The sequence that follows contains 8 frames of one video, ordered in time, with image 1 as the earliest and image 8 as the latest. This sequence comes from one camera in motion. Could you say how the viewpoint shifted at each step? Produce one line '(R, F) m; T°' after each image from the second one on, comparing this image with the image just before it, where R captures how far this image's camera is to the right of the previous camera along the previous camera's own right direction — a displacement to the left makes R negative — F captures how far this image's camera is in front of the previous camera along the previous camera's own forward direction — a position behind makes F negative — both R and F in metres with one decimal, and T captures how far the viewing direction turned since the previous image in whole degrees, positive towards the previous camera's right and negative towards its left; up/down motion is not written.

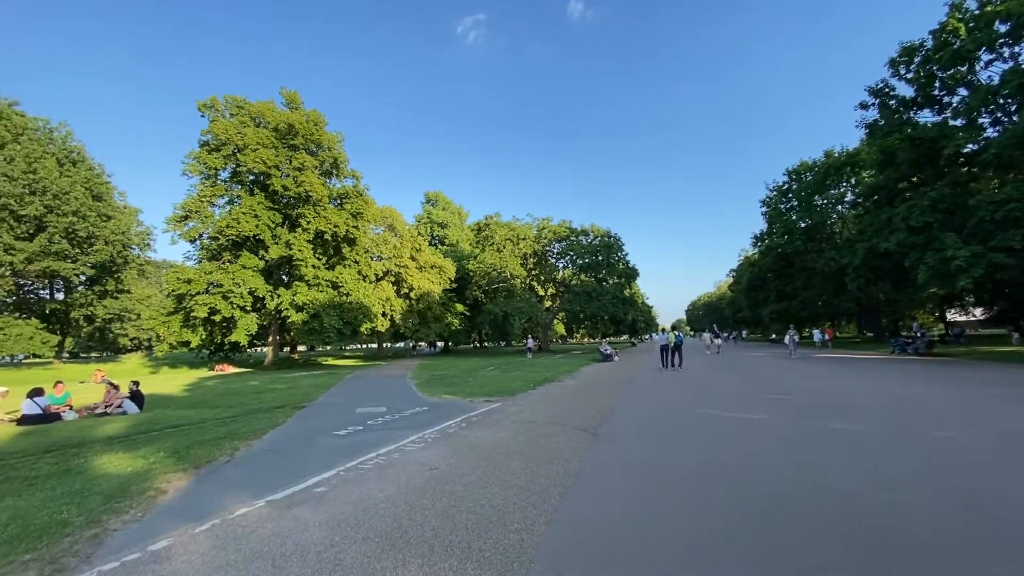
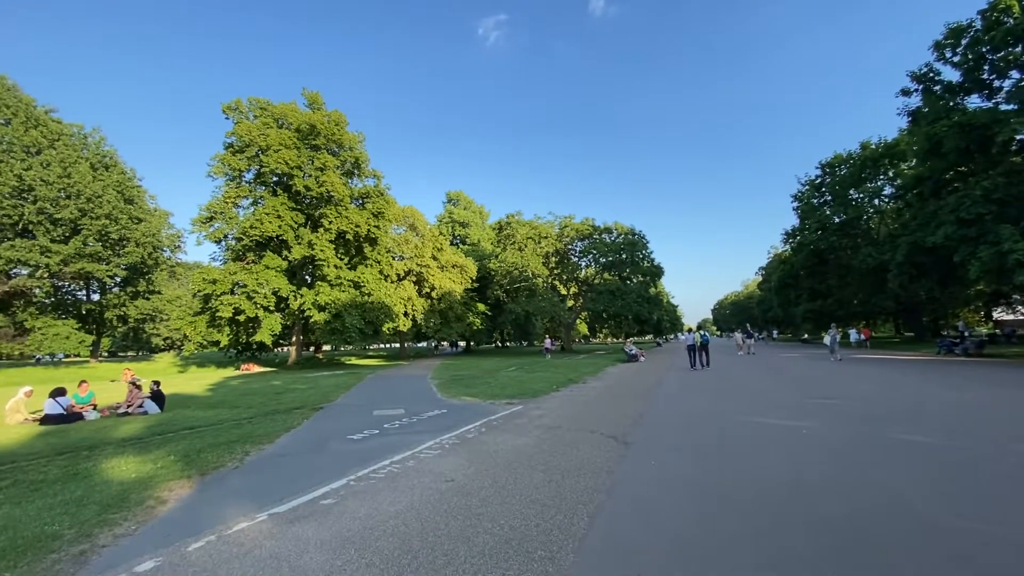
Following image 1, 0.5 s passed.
(0.0, +0.6) m; -3°
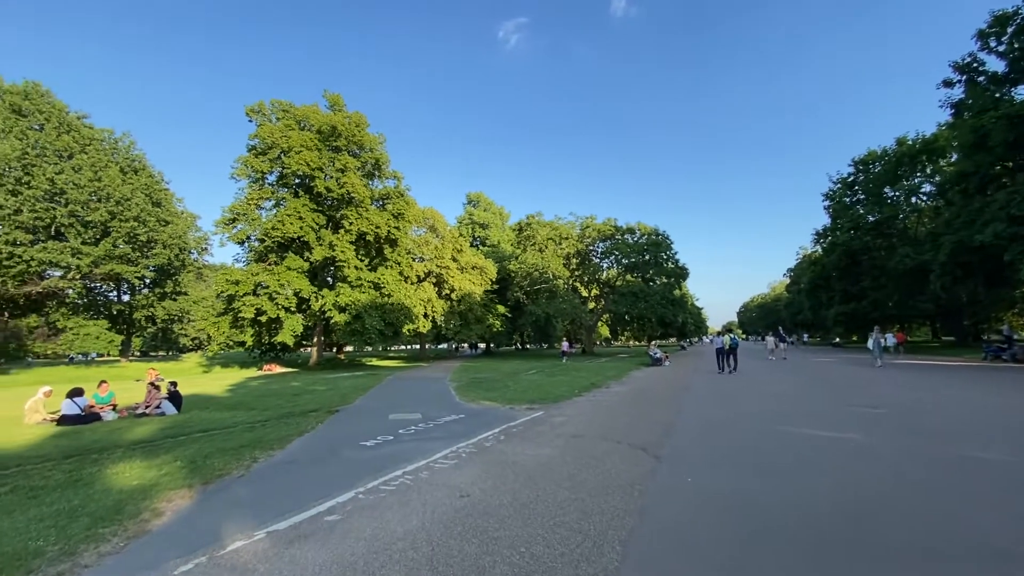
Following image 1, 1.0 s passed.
(0.0, +0.6) m; -2°
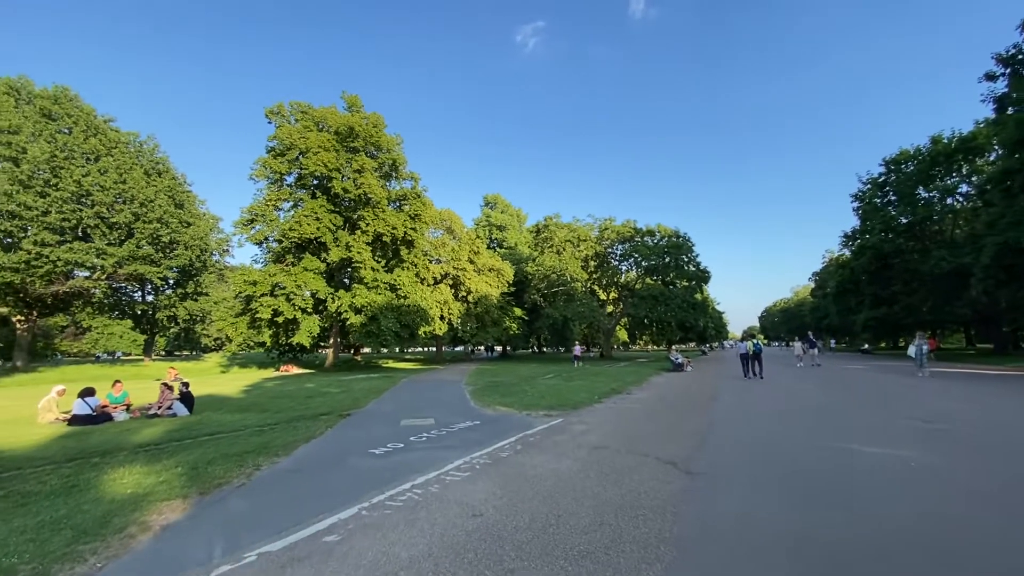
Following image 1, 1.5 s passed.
(0.0, +0.6) m; -2°
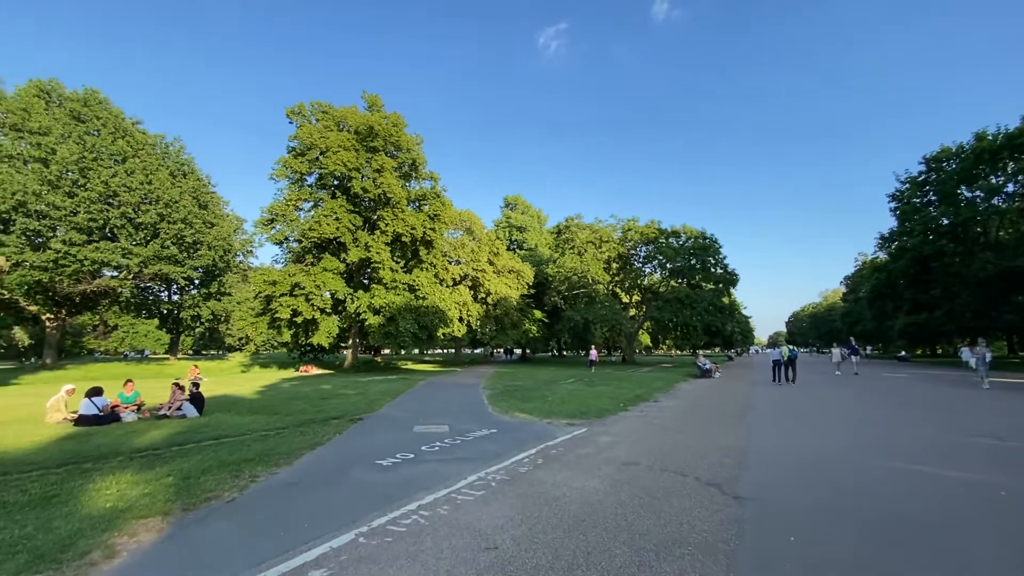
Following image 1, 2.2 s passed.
(0.0, +0.8) m; -2°
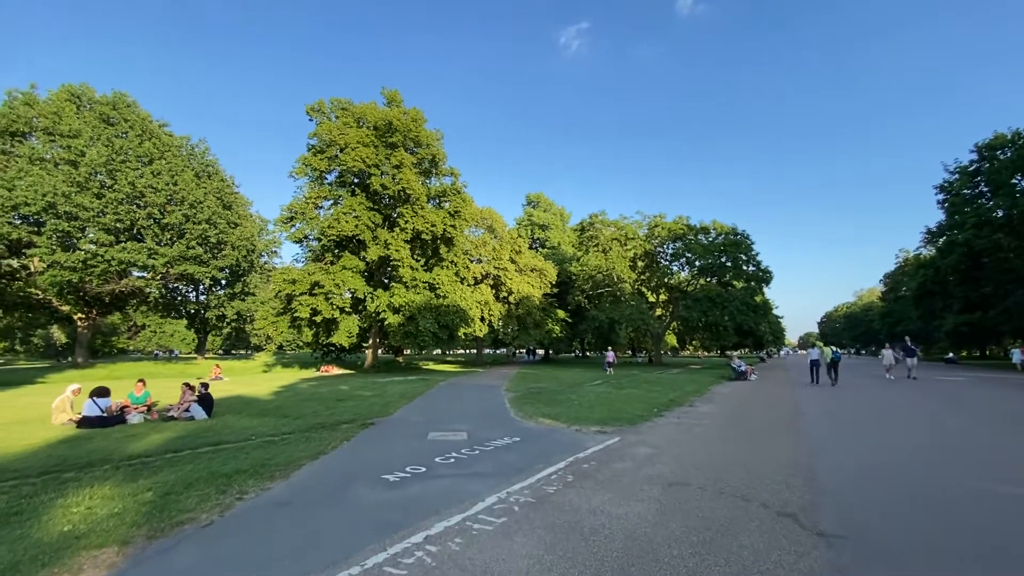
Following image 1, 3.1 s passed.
(0.0, +1.1) m; -3°
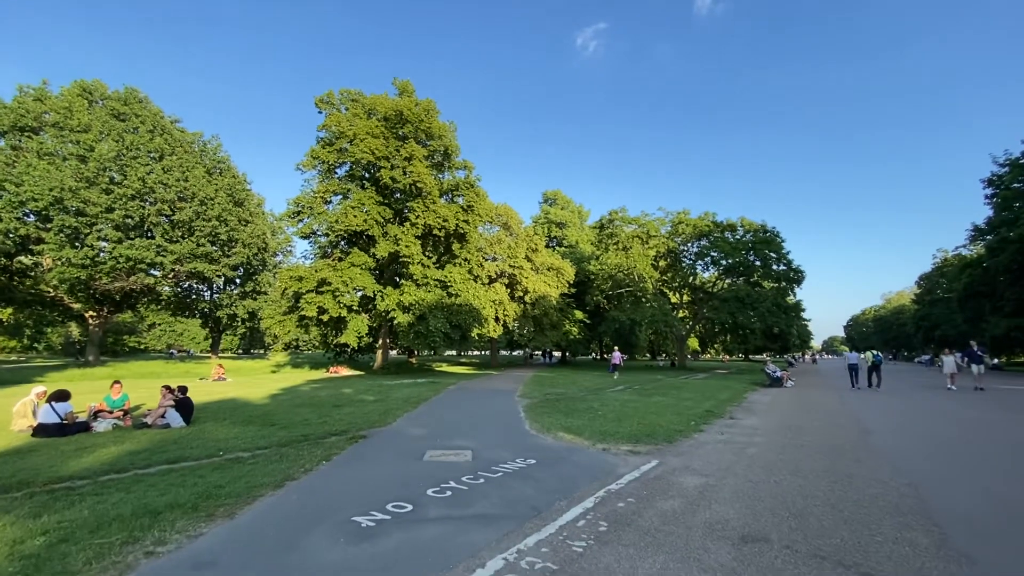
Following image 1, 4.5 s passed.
(0.0, +1.8) m; -2°
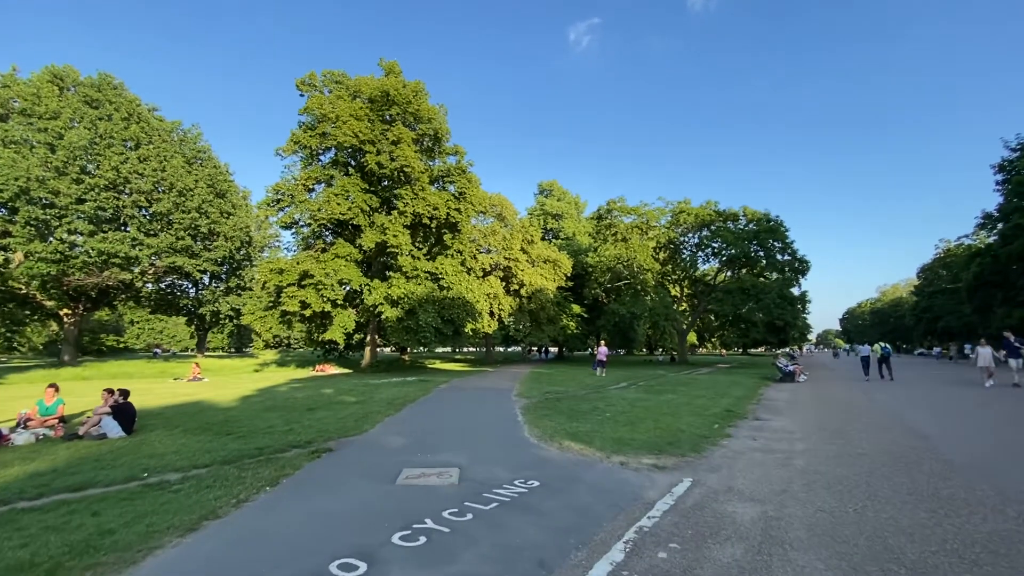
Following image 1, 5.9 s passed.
(0.0, +1.7) m; +1°
